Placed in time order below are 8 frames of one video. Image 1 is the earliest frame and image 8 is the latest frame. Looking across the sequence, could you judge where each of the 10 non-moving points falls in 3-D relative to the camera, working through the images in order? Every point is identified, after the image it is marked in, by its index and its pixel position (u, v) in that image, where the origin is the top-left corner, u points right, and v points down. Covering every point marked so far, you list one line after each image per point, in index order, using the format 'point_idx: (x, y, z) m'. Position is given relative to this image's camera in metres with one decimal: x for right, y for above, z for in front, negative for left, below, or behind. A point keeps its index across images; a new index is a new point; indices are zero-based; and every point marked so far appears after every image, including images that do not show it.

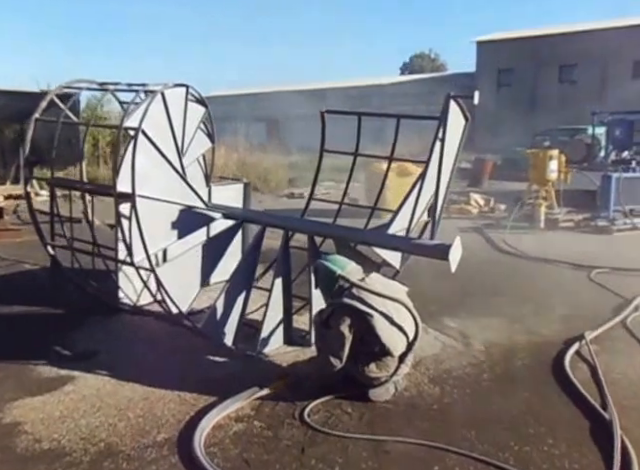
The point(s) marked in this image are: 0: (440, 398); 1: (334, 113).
0: (+0.6, -0.8, +3.1) m
1: (+0.1, +0.7, +3.8) m
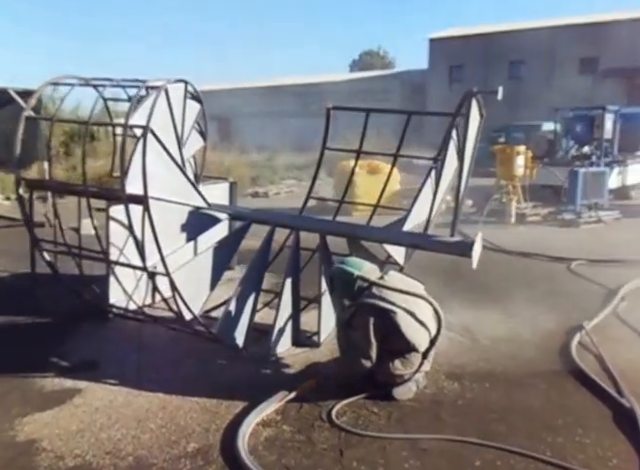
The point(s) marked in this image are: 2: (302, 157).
0: (+0.7, -0.8, +3.1) m
1: (+0.1, +0.8, +3.7) m
2: (-0.4, +1.7, +13.4) m
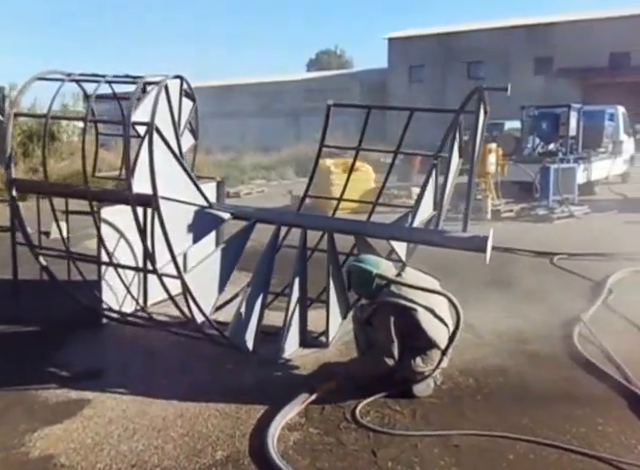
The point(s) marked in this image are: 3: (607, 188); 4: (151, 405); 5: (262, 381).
0: (+0.8, -0.8, +3.1) m
1: (+0.1, +0.8, +3.7) m
2: (-1.1, +1.7, +13.3) m
3: (+4.5, +0.7, +9.8) m
4: (-0.8, -0.8, +3.0) m
5: (-0.3, -0.8, +3.2) m
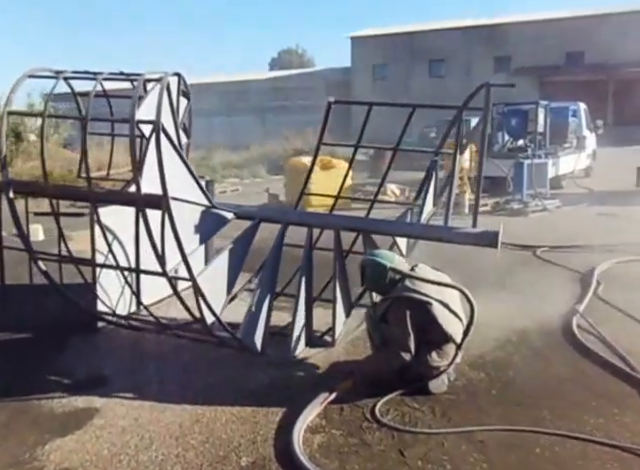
0: (+0.9, -0.7, +3.1) m
1: (+0.1, +0.8, +3.6) m
2: (-1.8, +1.7, +13.2) m
3: (+4.1, +0.8, +10.1) m
4: (-0.7, -0.8, +2.9) m
5: (-0.2, -0.8, +3.2) m
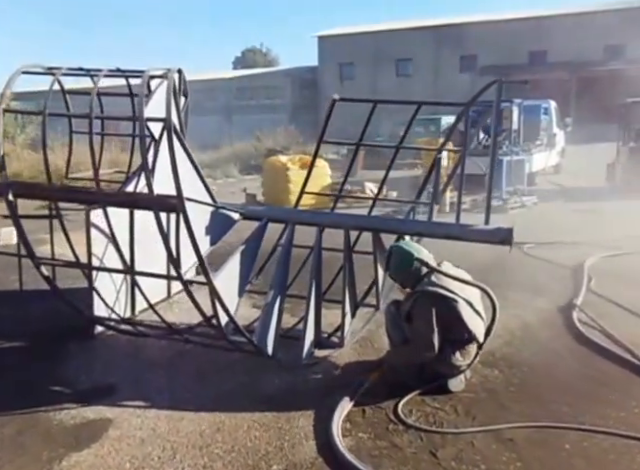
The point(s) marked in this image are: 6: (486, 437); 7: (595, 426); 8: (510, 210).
0: (+0.9, -0.7, +3.1) m
1: (+0.2, +0.8, +3.6) m
2: (-2.4, +1.7, +13.0) m
3: (+3.7, +0.9, +10.3) m
4: (-0.6, -0.8, +2.8) m
5: (-0.2, -0.8, +3.1) m
6: (+0.7, -0.8, +2.6) m
7: (+1.2, -0.8, +2.7) m
8: (+2.4, +0.3, +7.9) m
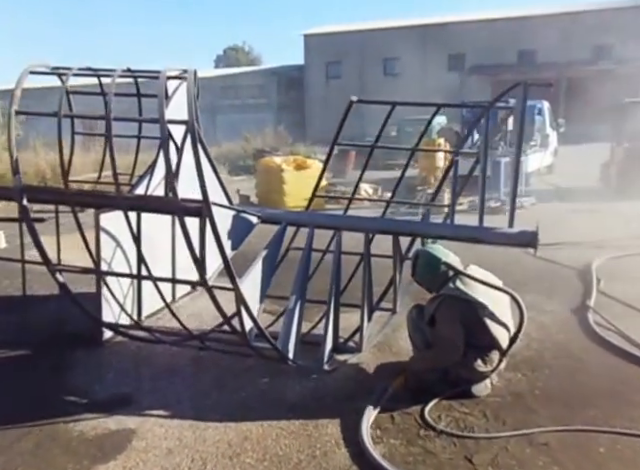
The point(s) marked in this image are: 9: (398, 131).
0: (+1.1, -0.7, +3.1) m
1: (+0.3, +0.8, +3.5) m
2: (-2.6, +1.6, +12.9) m
3: (+3.6, +0.9, +10.3) m
4: (-0.5, -0.9, +2.7) m
5: (0.0, -0.8, +3.1) m
6: (+0.8, -0.9, +2.6) m
7: (+1.3, -0.8, +2.7) m
8: (+2.4, +0.3, +7.9) m
9: (+1.8, +2.4, +14.4) m
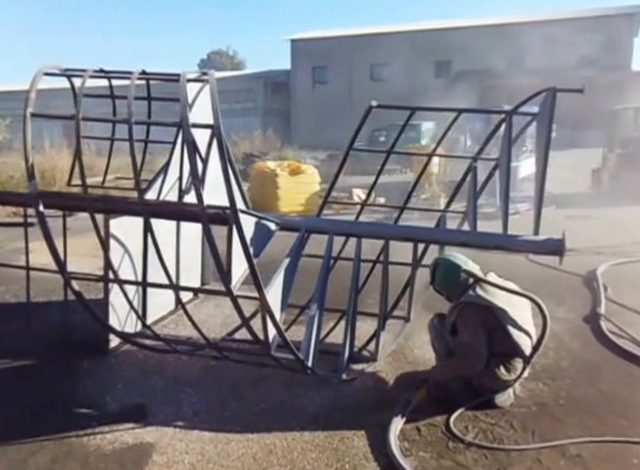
0: (+1.2, -0.8, +3.1) m
1: (+0.3, +0.7, +3.5) m
2: (-2.8, +1.5, +12.7) m
3: (+3.5, +0.8, +10.4) m
4: (-0.4, -0.9, +2.7) m
5: (+0.1, -0.8, +3.0) m
6: (+0.9, -0.9, +2.5) m
7: (+1.4, -0.9, +2.6) m
8: (+2.3, +0.2, +7.9) m
9: (+1.5, +2.3, +14.4) m
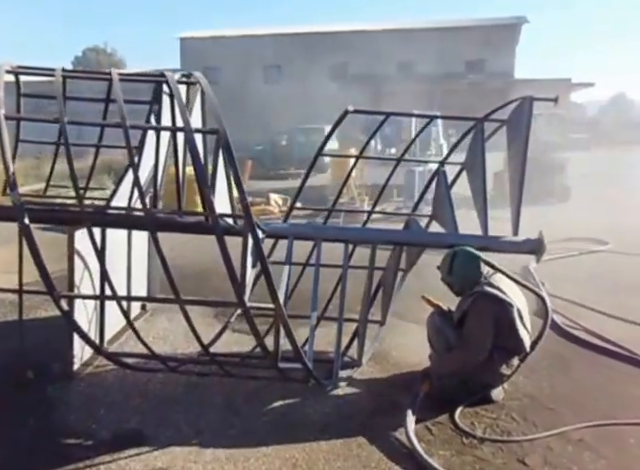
0: (+1.1, -0.8, +3.3) m
1: (+0.2, +0.7, +3.5) m
2: (-4.7, +1.3, +12.0) m
3: (+2.0, +0.8, +10.9) m
4: (-0.3, -0.9, +2.5) m
5: (+0.1, -0.8, +3.0) m
6: (+1.0, -0.9, +2.7) m
7: (+1.5, -0.9, +2.9) m
8: (+1.3, +0.2, +8.2) m
9: (-0.8, +2.2, +14.5) m
